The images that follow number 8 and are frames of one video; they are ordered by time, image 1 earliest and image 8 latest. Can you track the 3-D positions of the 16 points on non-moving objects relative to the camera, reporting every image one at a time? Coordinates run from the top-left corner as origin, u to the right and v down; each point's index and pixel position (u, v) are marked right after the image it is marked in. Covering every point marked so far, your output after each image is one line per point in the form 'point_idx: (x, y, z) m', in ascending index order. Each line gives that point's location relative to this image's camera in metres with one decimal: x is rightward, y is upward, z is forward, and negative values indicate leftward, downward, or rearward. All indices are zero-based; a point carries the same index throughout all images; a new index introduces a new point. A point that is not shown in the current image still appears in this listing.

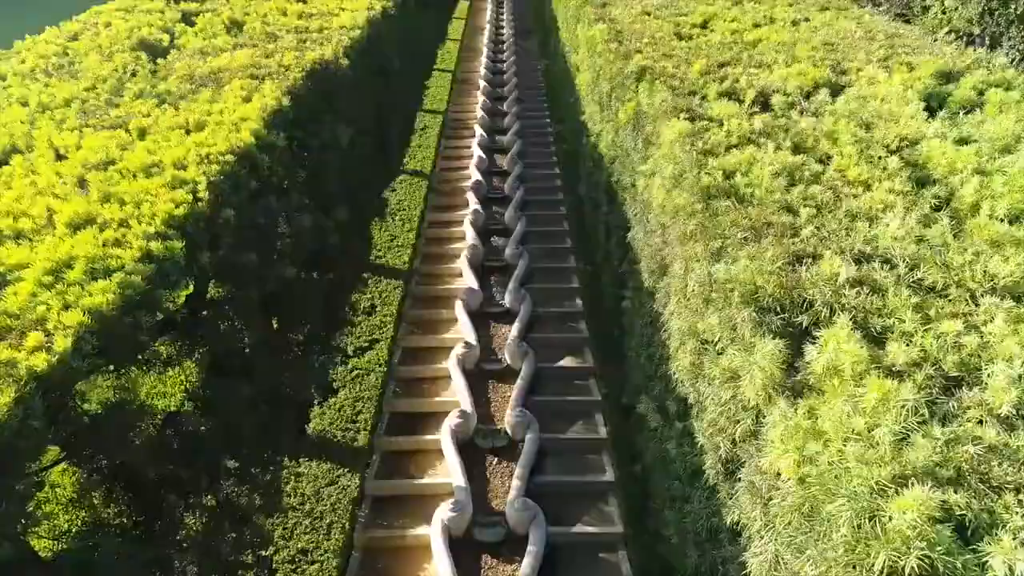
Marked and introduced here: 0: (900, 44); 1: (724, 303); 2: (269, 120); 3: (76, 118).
0: (+3.0, +1.9, +5.6) m
1: (+0.8, -0.1, +2.8) m
2: (-1.4, +1.0, +4.4) m
3: (-2.5, +1.0, +4.3) m
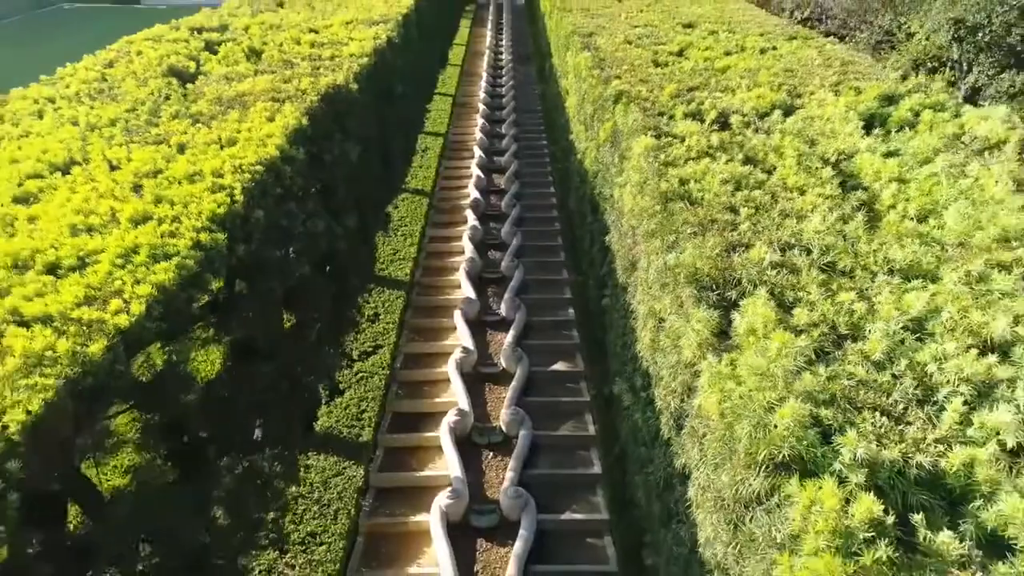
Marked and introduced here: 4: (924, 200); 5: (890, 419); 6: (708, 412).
0: (+2.9, +1.8, +6.2) m
1: (+0.8, 0.0, +3.4) m
2: (-1.5, +1.0, +5.1) m
3: (-2.6, +1.0, +4.9) m
4: (+2.2, +0.5, +3.9) m
5: (+1.2, -0.4, +2.4) m
6: (+0.7, -0.5, +2.7) m
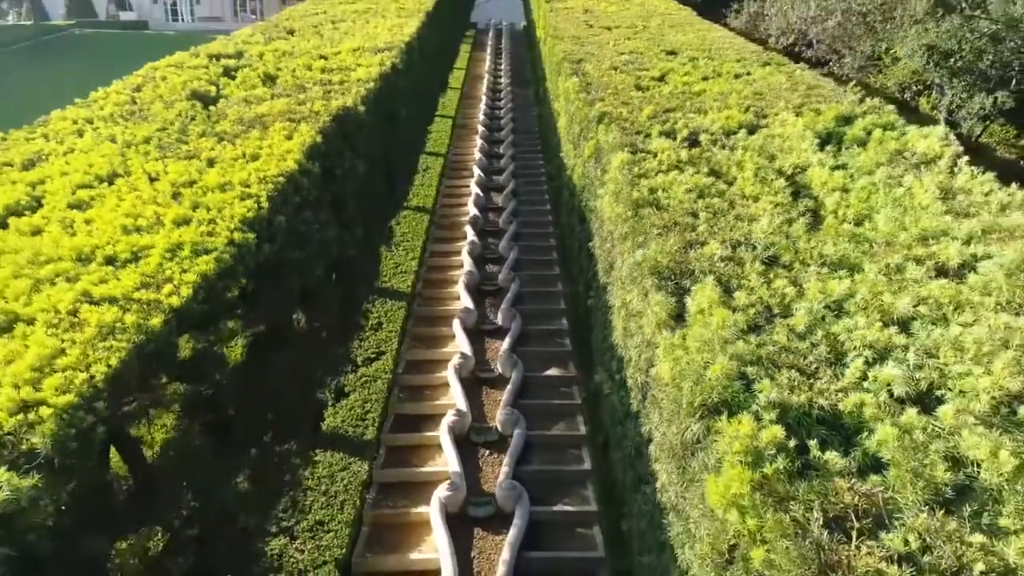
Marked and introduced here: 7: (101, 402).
0: (+2.8, +1.8, +6.9) m
1: (+0.7, +0.1, +4.0) m
2: (-1.6, +1.0, +5.7) m
3: (-2.7, +1.0, +5.5) m
4: (+2.1, +0.5, +4.5) m
5: (+1.2, -0.3, +2.9) m
6: (+0.7, -0.4, +3.3) m
7: (-1.6, -0.4, +2.8) m
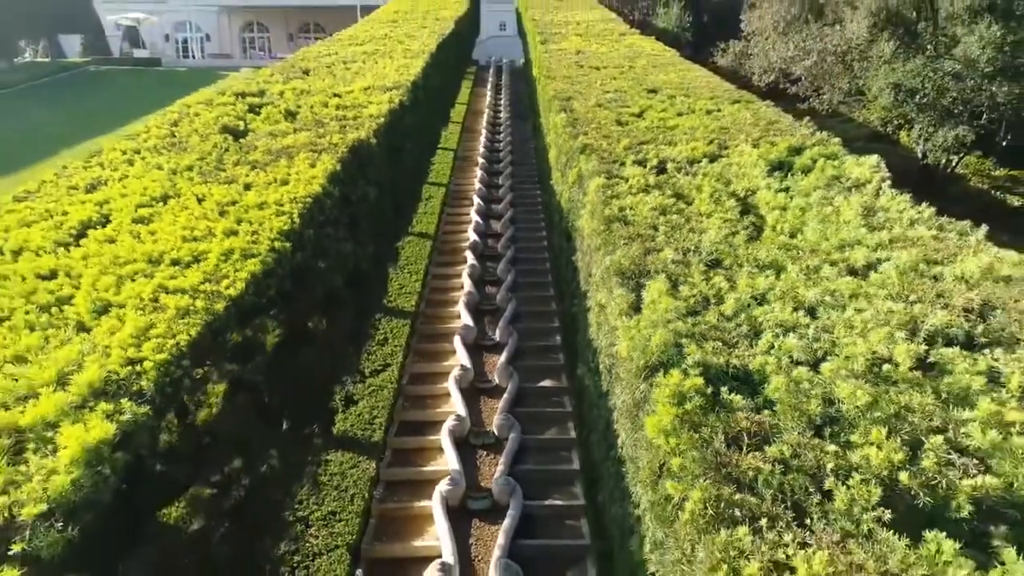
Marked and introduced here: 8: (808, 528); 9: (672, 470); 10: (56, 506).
0: (+2.8, +1.7, +7.8) m
1: (+0.6, +0.1, +4.8) m
2: (-1.6, +1.0, +6.6) m
3: (-2.7, +1.0, +6.4) m
4: (+2.0, +0.5, +5.3) m
5: (+1.1, -0.3, +3.8) m
6: (+0.6, -0.4, +4.1) m
7: (-1.6, -0.4, +3.6) m
8: (+1.1, -0.9, +2.7) m
9: (+0.7, -0.8, +3.1) m
10: (-1.6, -0.8, +2.6) m
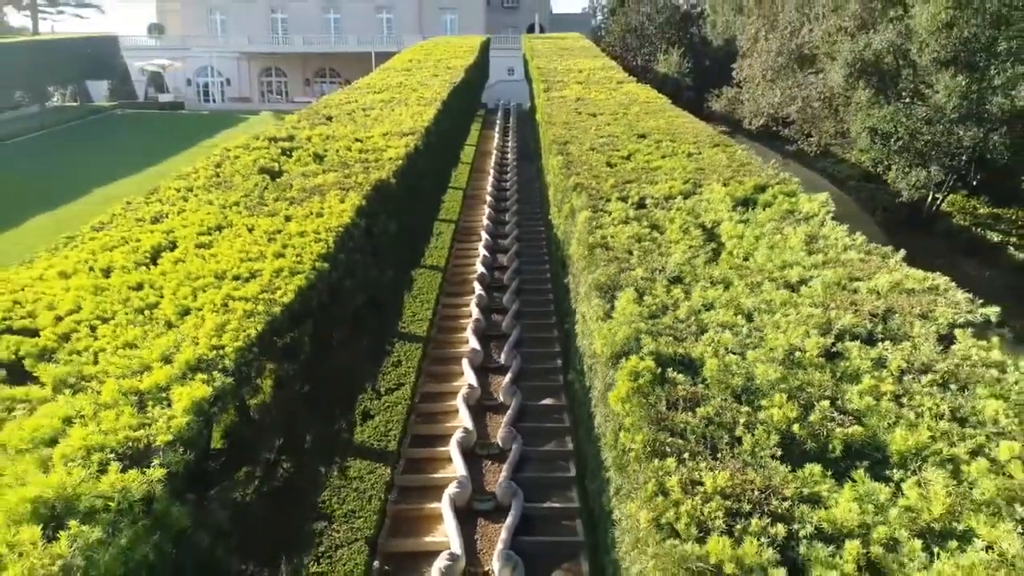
0: (+2.8, +1.4, +8.9) m
1: (+0.6, 0.0, +5.8) m
2: (-1.6, +0.8, +7.7) m
3: (-2.7, +0.8, +7.5) m
4: (+2.0, +0.3, +6.4) m
5: (+1.1, -0.3, +4.8) m
6: (+0.6, -0.4, +5.1) m
7: (-1.7, -0.4, +4.7) m
8: (+1.0, -0.8, +3.6) m
9: (+0.6, -0.8, +4.1) m
10: (-1.6, -0.7, +3.6) m
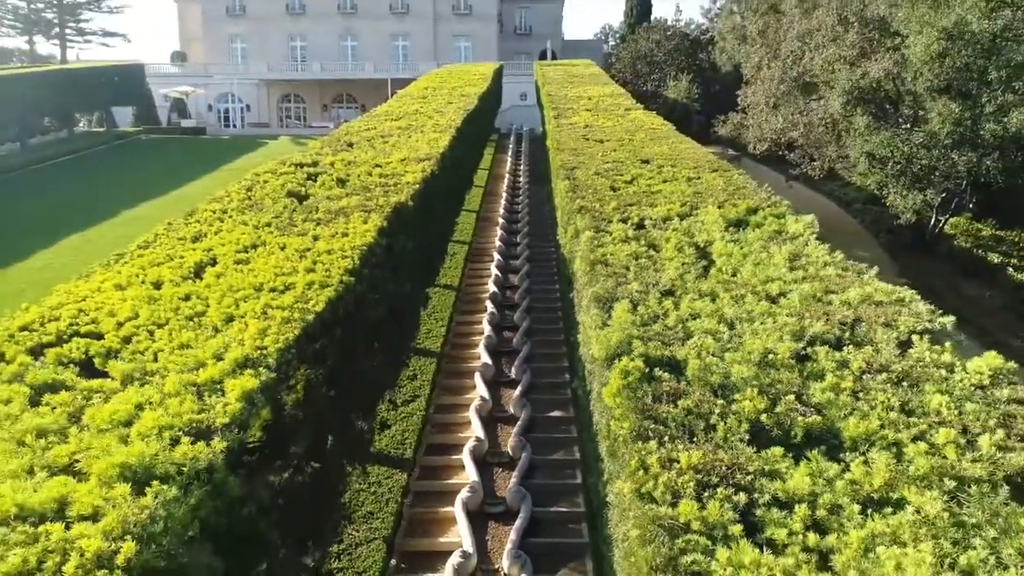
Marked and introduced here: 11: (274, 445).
0: (+2.9, +1.2, +9.5) m
1: (+0.7, -0.1, +6.5) m
2: (-1.5, +0.6, +8.3) m
3: (-2.6, +0.6, +8.2) m
4: (+2.1, +0.2, +7.0) m
5: (+1.1, -0.4, +5.4) m
6: (+0.6, -0.5, +5.7) m
7: (-1.6, -0.5, +5.3) m
8: (+1.0, -0.9, +4.2) m
9: (+0.7, -0.8, +4.6) m
10: (-1.6, -0.8, +4.3) m
11: (-1.8, -1.2, +5.5) m
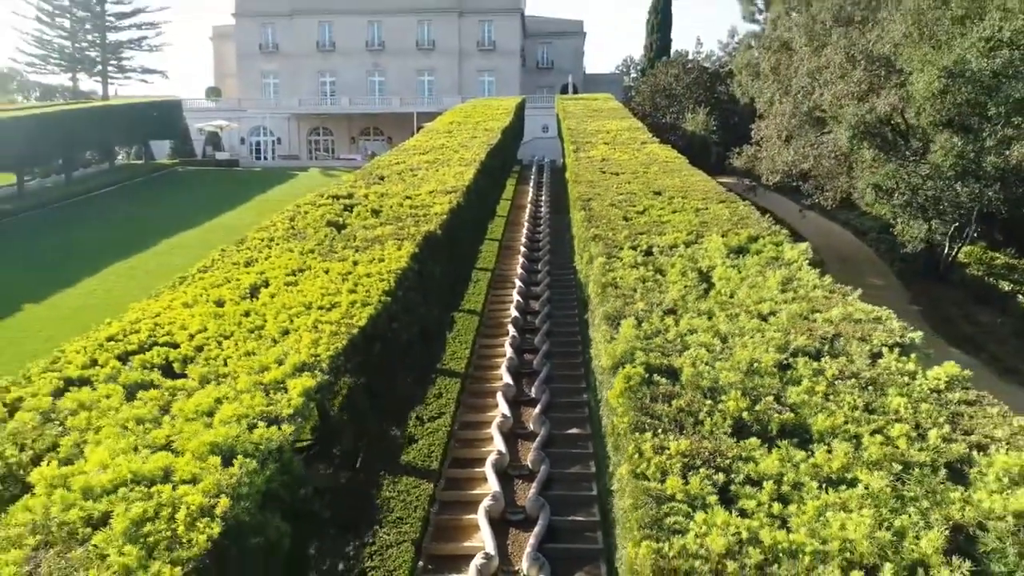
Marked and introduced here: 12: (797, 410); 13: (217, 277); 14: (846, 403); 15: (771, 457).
0: (+3.2, +0.9, +10.3) m
1: (+0.9, -0.3, +7.2) m
2: (-1.3, +0.4, +9.2) m
3: (-2.4, +0.4, +9.1) m
4: (+2.3, 0.0, +7.7) m
5: (+1.3, -0.6, +6.2) m
6: (+0.8, -0.7, +6.5) m
7: (-1.5, -0.6, +6.1) m
8: (+1.2, -1.0, +5.0) m
9: (+0.8, -0.9, +5.4) m
10: (-1.5, -0.9, +5.1) m
11: (-1.6, -1.3, +6.3) m
12: (+2.0, -0.9, +5.2) m
13: (-3.3, +0.1, +8.2) m
14: (+2.4, -0.8, +5.2) m
15: (+1.6, -1.1, +4.6) m
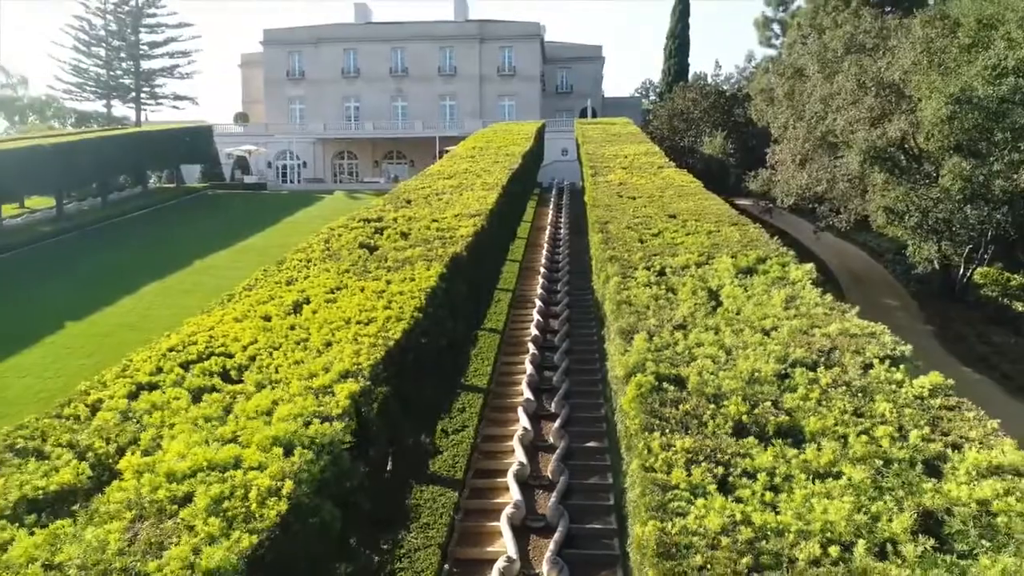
0: (+3.5, +0.6, +10.8) m
1: (+1.1, -0.5, +7.8) m
2: (-1.0, +0.1, +9.9) m
3: (-2.1, +0.1, +9.8) m
4: (+2.6, -0.2, +8.3) m
5: (+1.5, -0.7, +6.7) m
6: (+1.0, -0.8, +7.1) m
7: (-1.3, -0.7, +6.8) m
8: (+1.3, -1.1, +5.5) m
9: (+1.0, -1.1, +6.0) m
10: (-1.3, -1.0, +5.7) m
11: (-1.4, -1.5, +6.9) m
12: (+2.2, -1.0, +5.8) m
13: (-3.0, -0.1, +8.9) m
14: (+2.5, -0.9, +5.8) m
15: (+1.8, -1.2, +5.2) m
